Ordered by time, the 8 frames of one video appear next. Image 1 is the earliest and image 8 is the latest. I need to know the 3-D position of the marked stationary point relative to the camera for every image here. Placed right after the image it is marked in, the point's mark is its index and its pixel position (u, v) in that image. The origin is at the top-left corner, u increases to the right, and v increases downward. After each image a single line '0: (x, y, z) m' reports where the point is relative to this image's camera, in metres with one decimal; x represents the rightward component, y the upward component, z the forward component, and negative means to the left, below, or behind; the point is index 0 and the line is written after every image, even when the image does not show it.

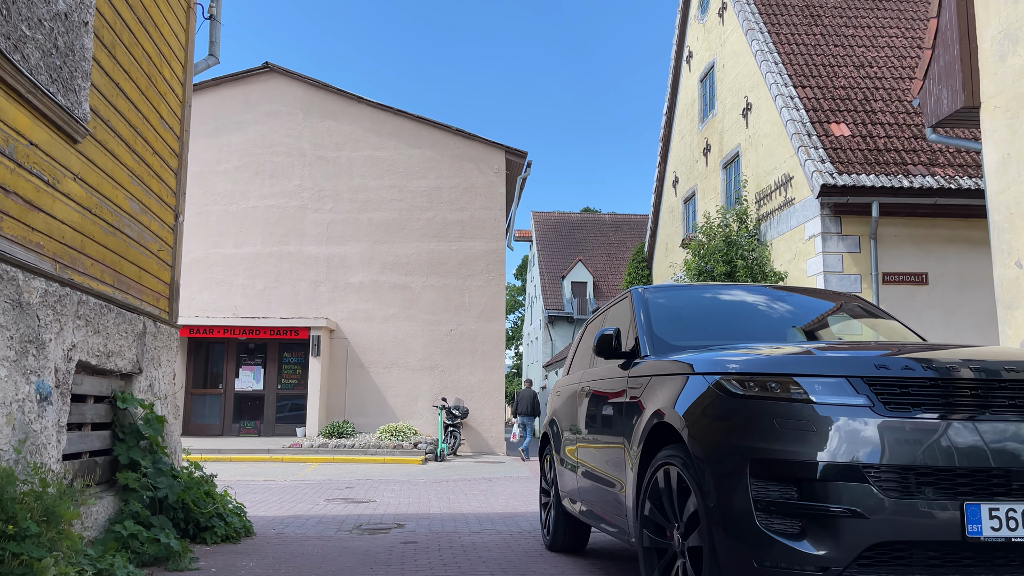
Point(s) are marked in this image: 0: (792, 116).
0: (+4.8, +2.9, +13.9) m
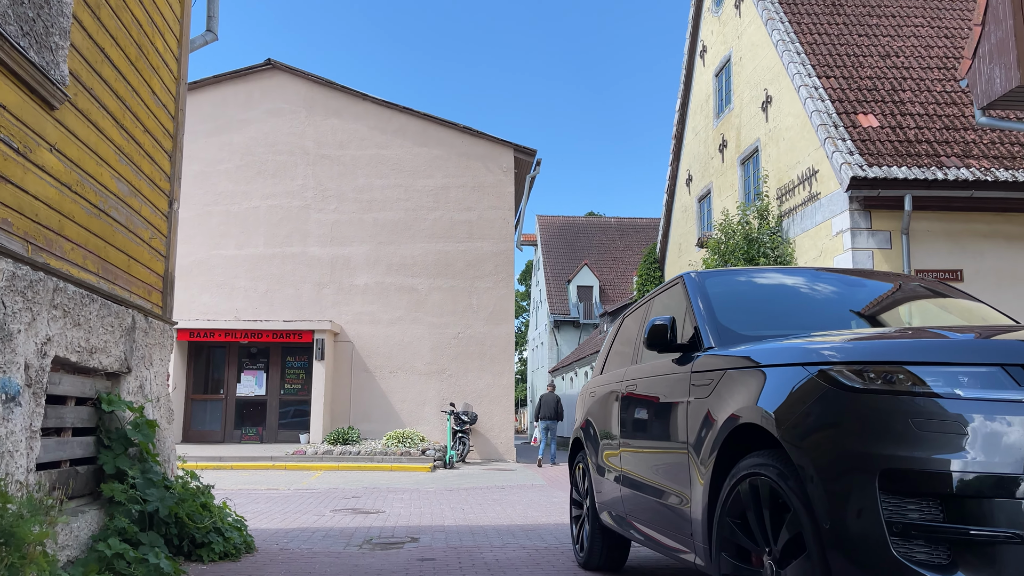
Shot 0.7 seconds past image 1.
0: (+5.0, +3.0, +13.3) m
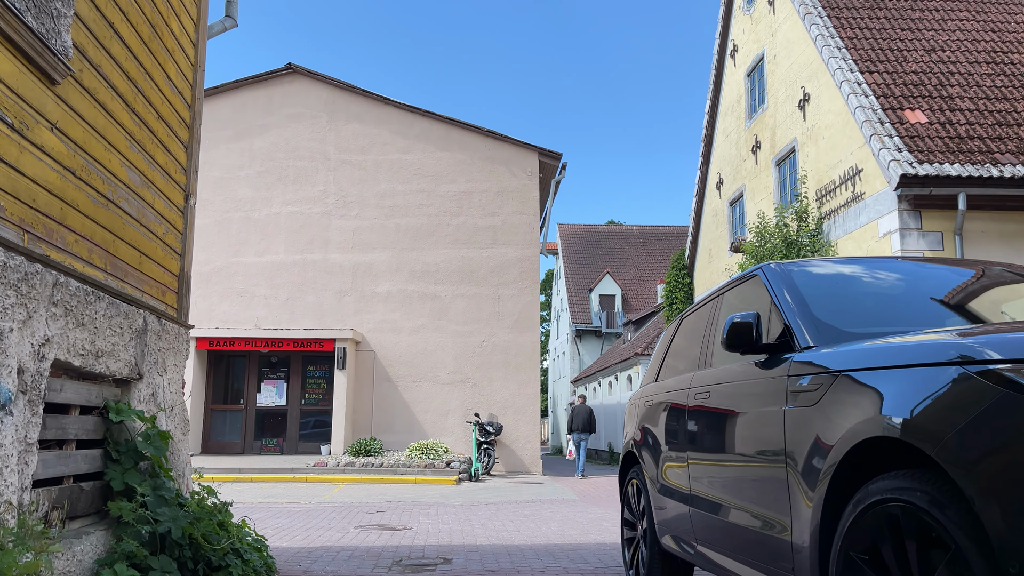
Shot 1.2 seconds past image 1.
0: (+5.4, +2.9, +12.7) m
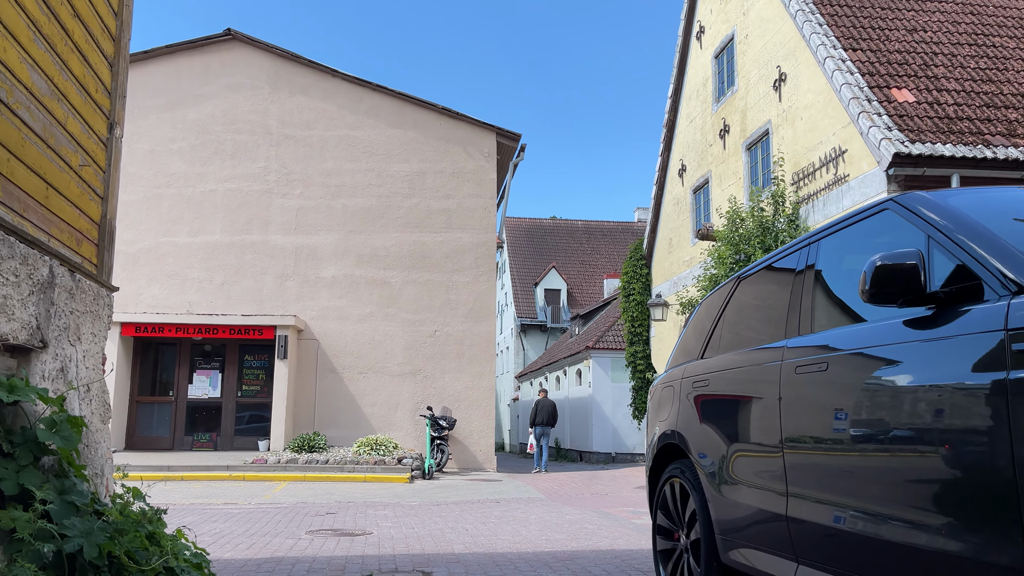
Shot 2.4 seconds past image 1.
0: (+5.0, +3.1, +12.1) m
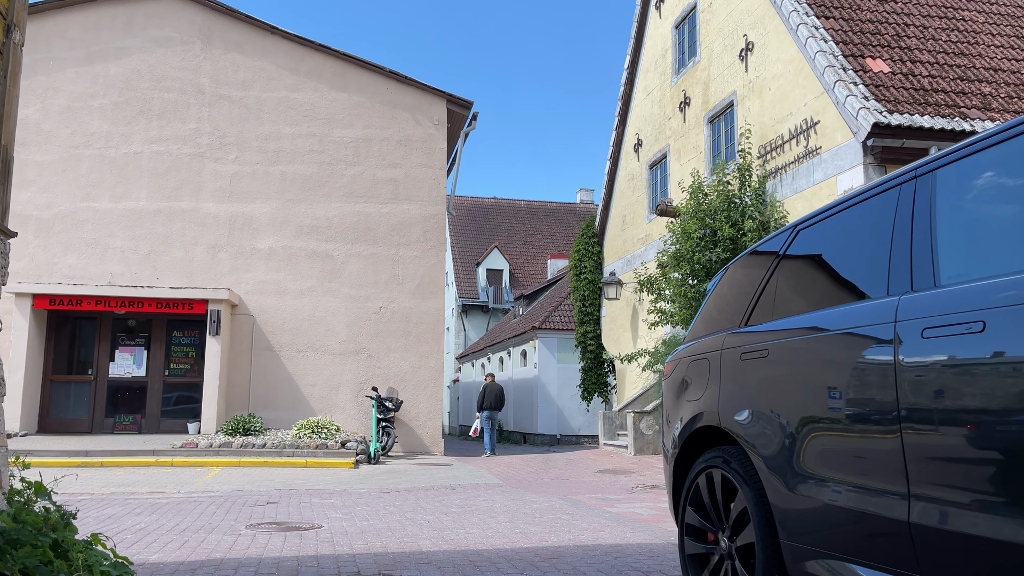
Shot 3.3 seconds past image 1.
0: (+4.4, +3.4, +11.6) m
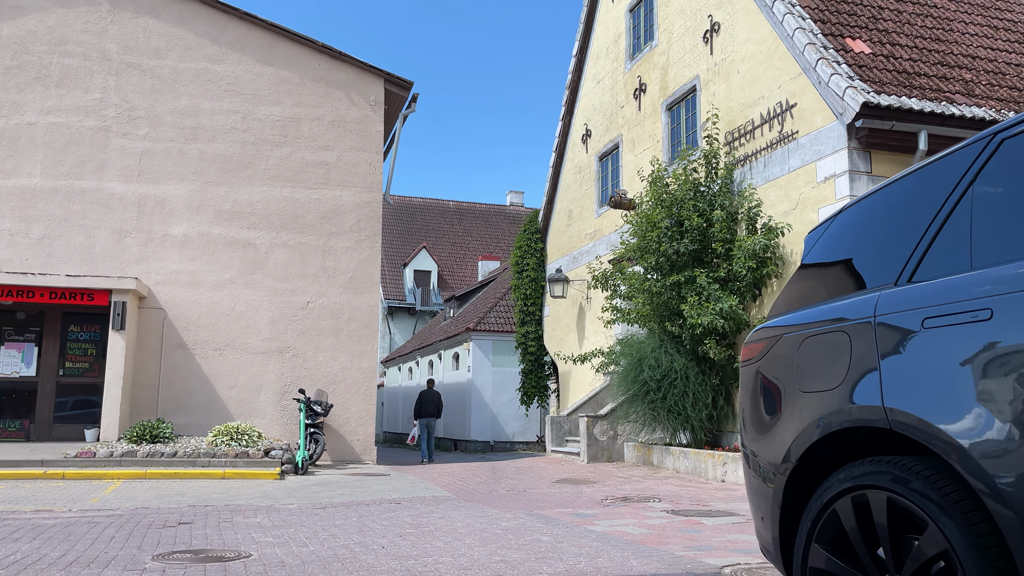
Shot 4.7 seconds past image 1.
0: (+3.8, +3.5, +10.9) m
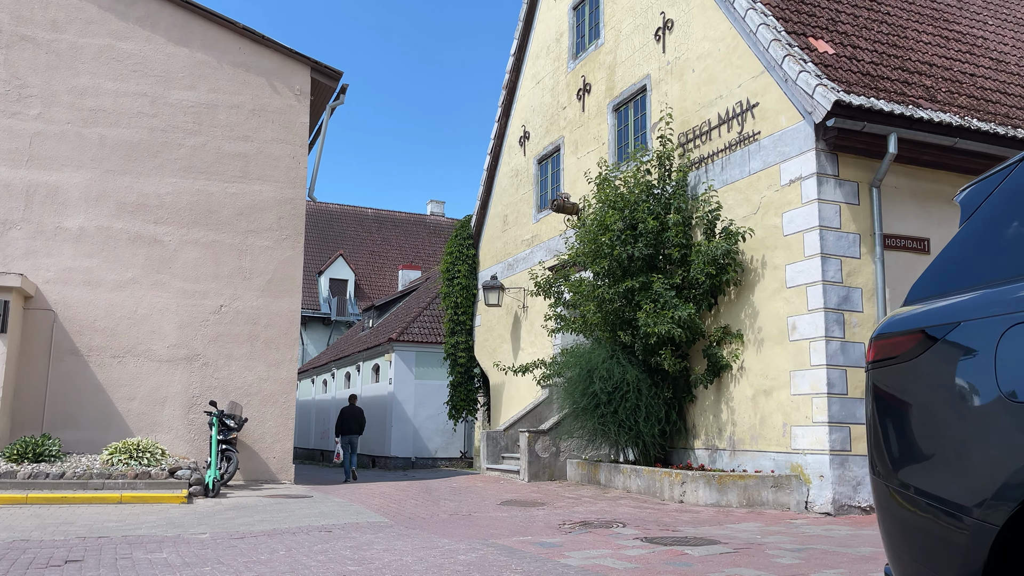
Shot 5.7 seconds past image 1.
0: (+3.2, +3.4, +10.4) m
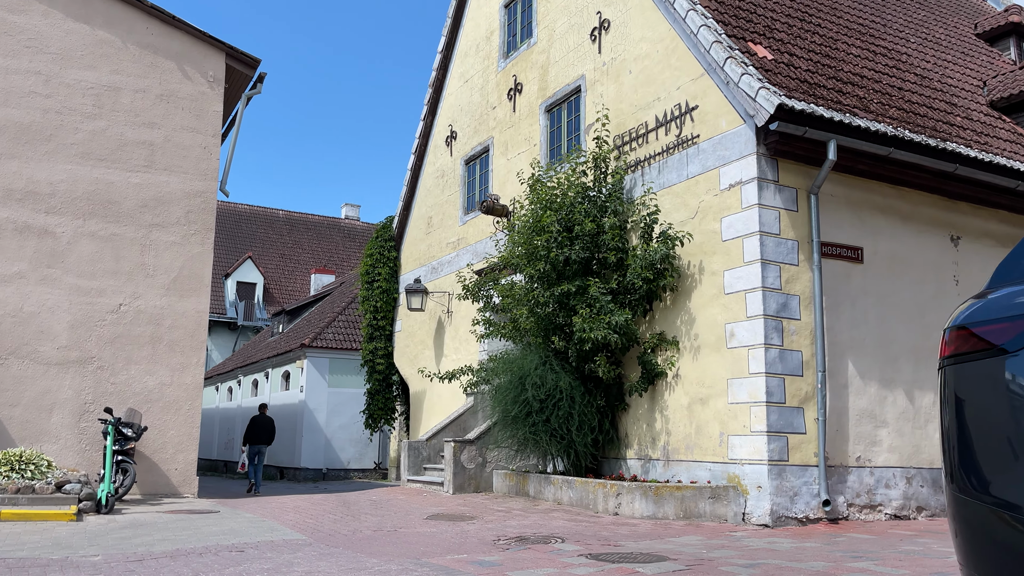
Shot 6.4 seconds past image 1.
0: (+2.4, +3.3, +10.2) m
